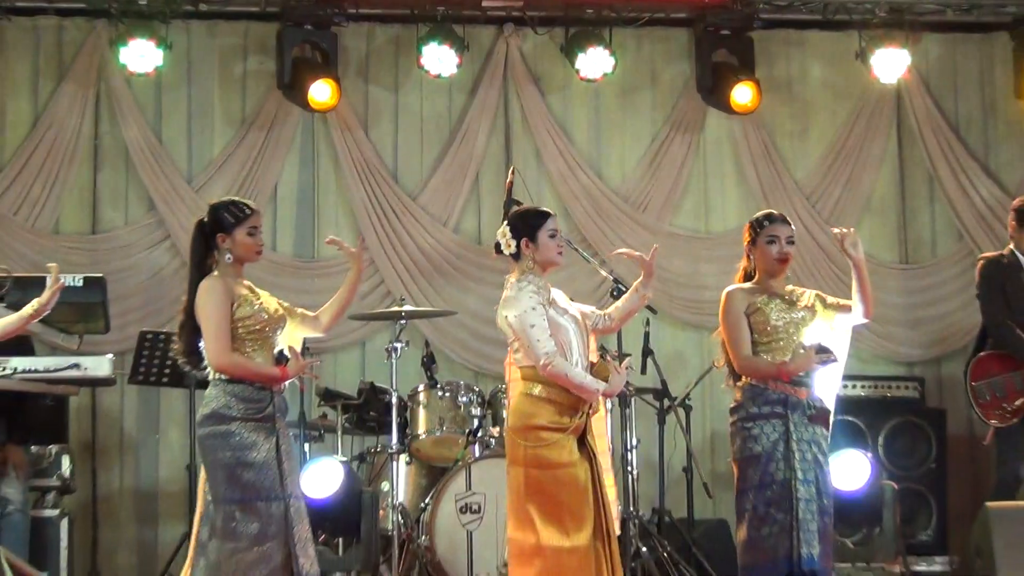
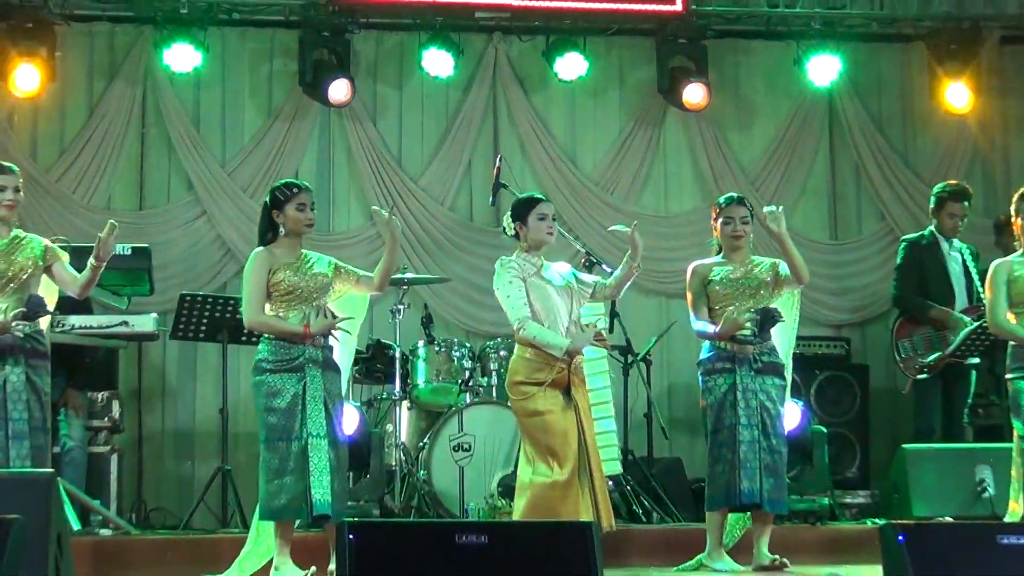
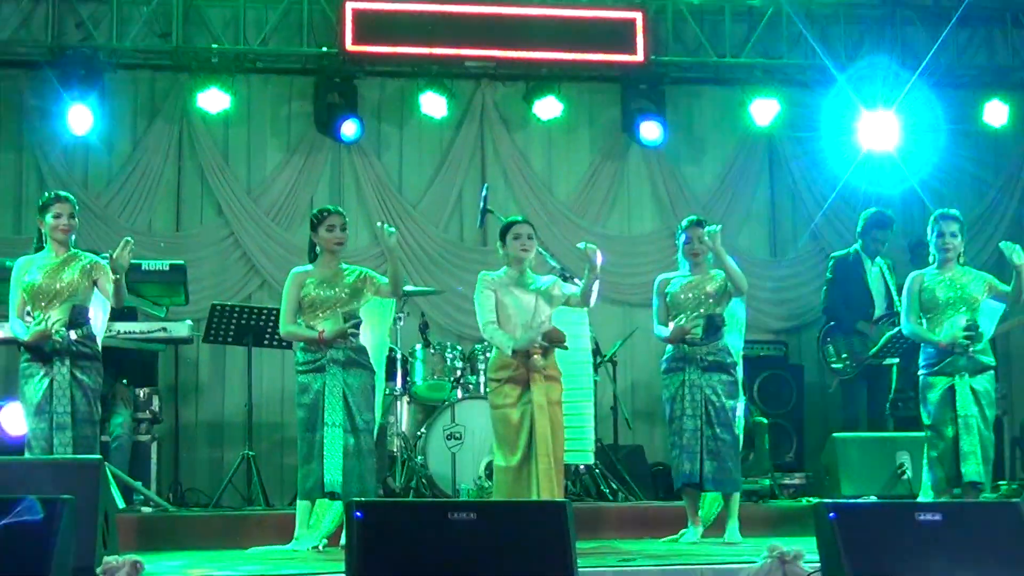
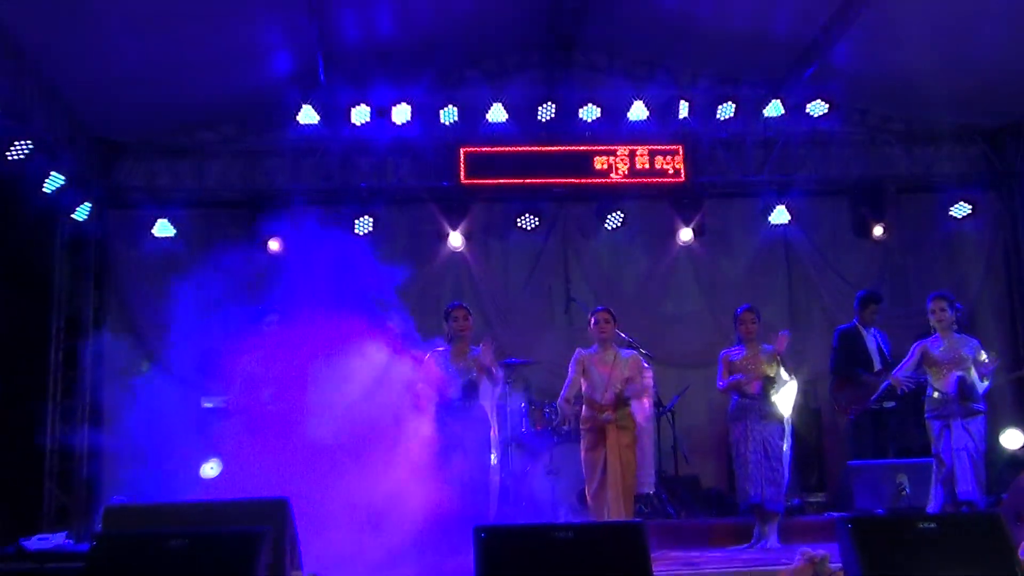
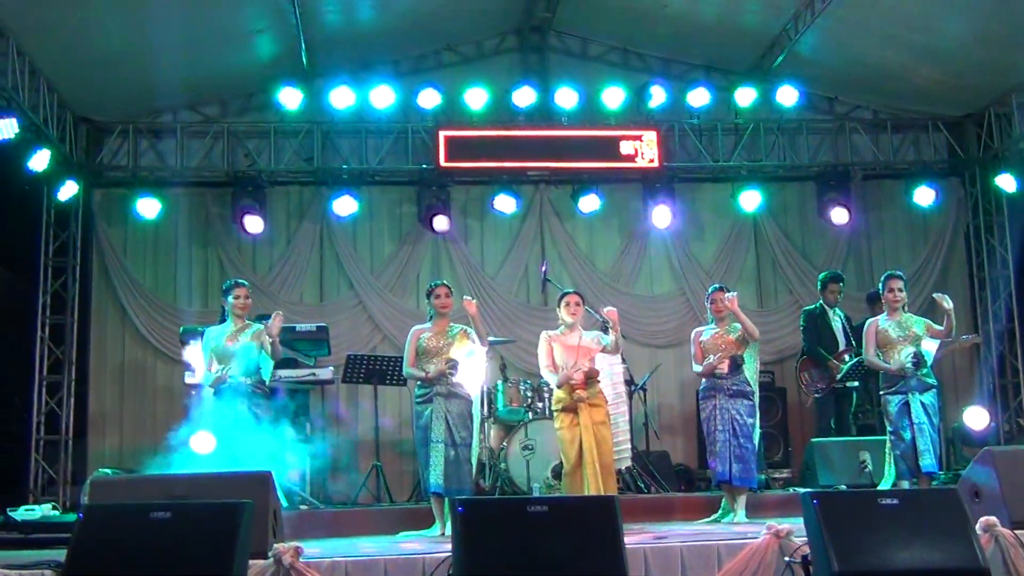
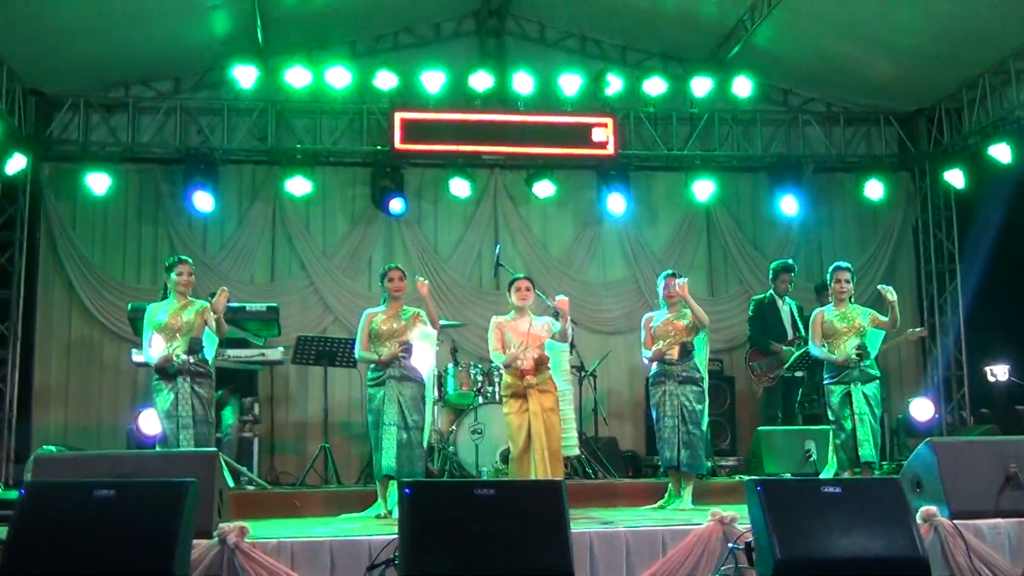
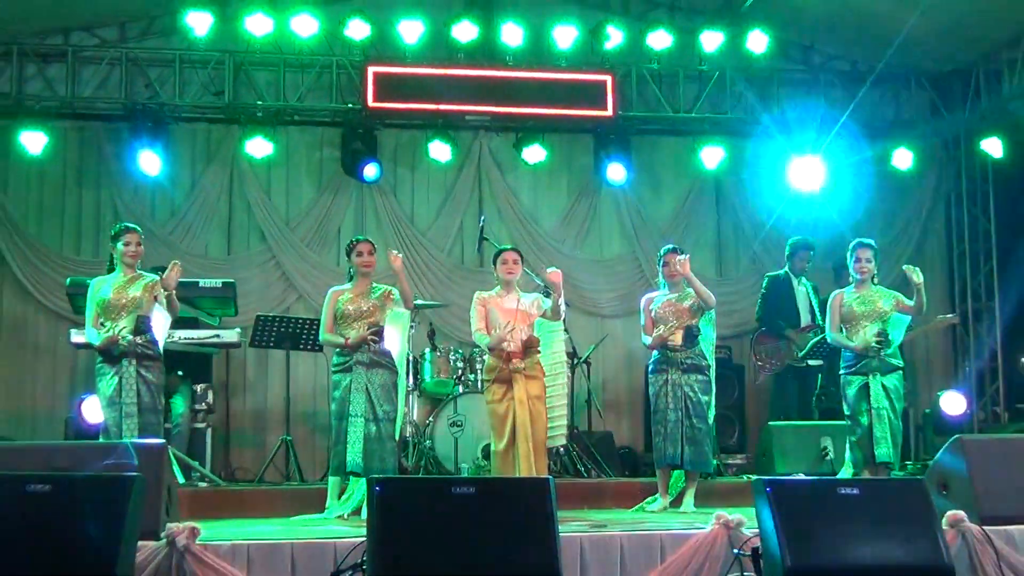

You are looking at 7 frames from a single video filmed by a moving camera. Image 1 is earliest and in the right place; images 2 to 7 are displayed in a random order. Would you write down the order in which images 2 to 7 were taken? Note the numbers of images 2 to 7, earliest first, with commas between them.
2, 3, 7, 6, 5, 4
